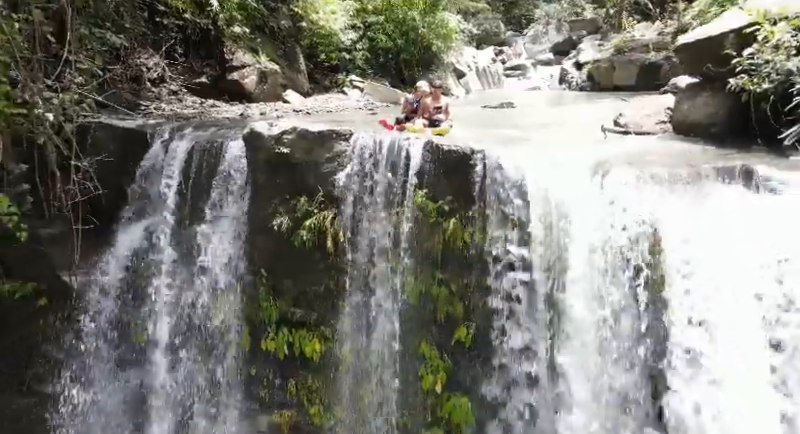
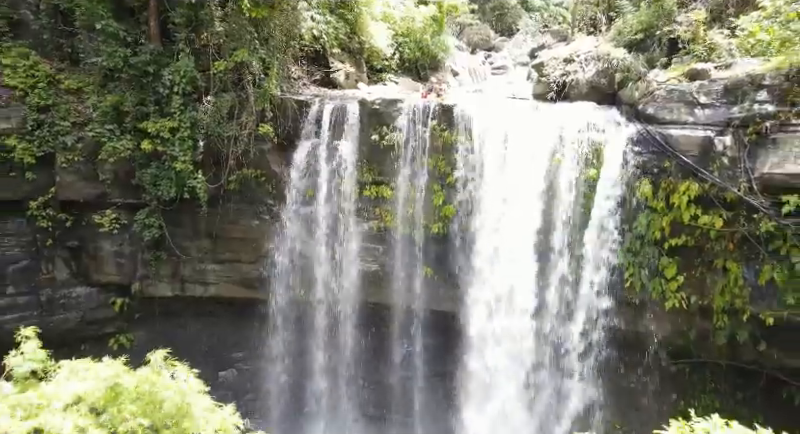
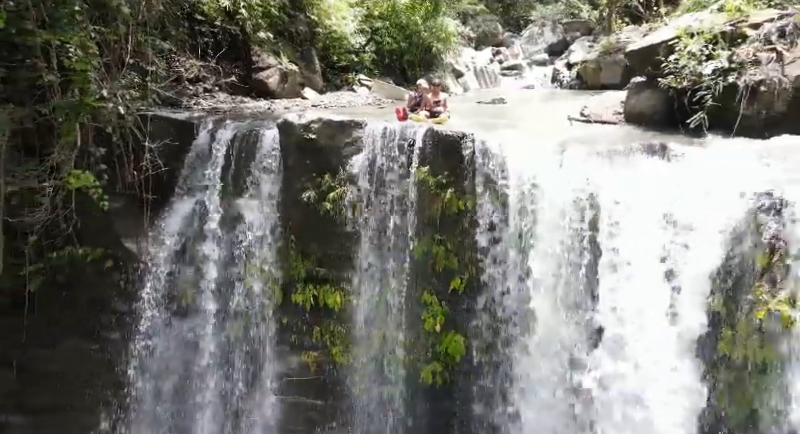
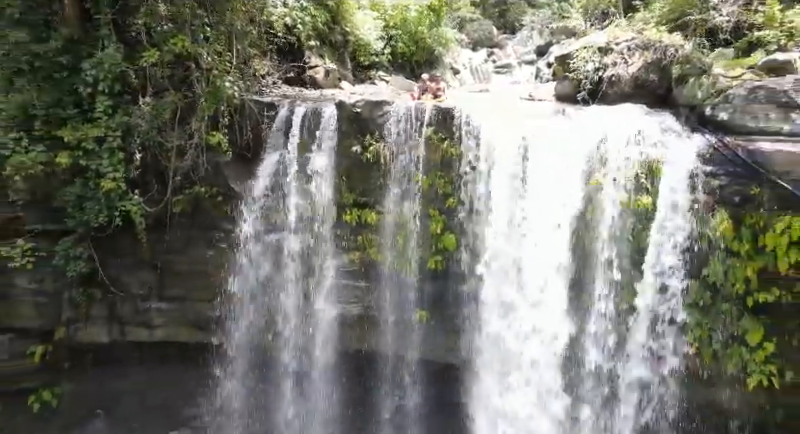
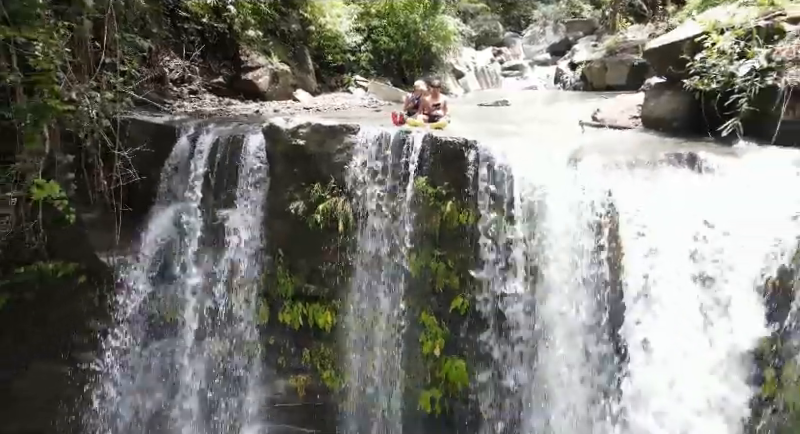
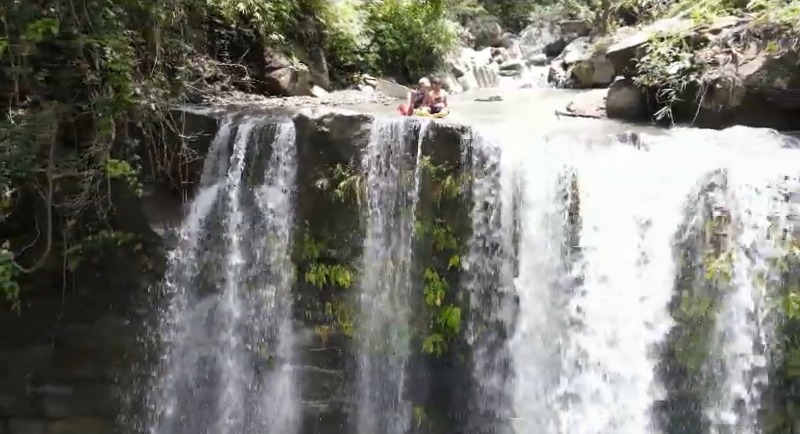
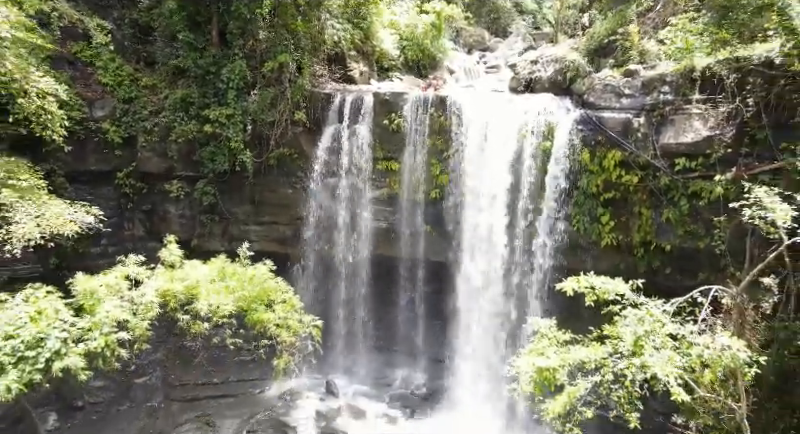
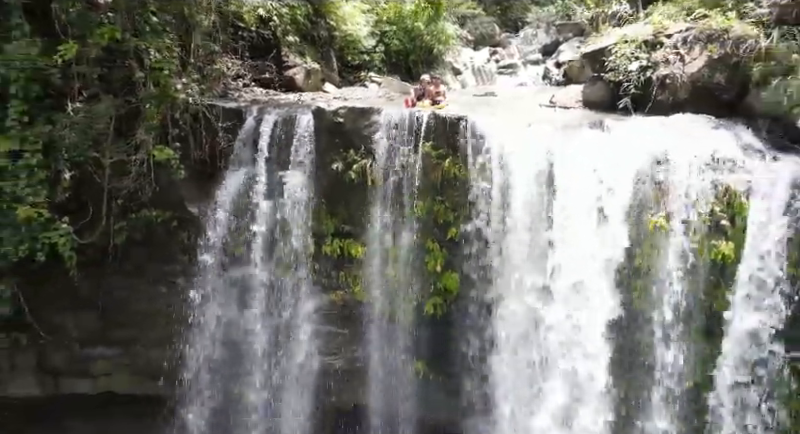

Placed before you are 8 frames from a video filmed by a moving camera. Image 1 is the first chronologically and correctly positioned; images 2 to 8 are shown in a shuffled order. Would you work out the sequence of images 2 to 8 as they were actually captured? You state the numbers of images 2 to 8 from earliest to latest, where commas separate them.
5, 3, 6, 8, 4, 2, 7
